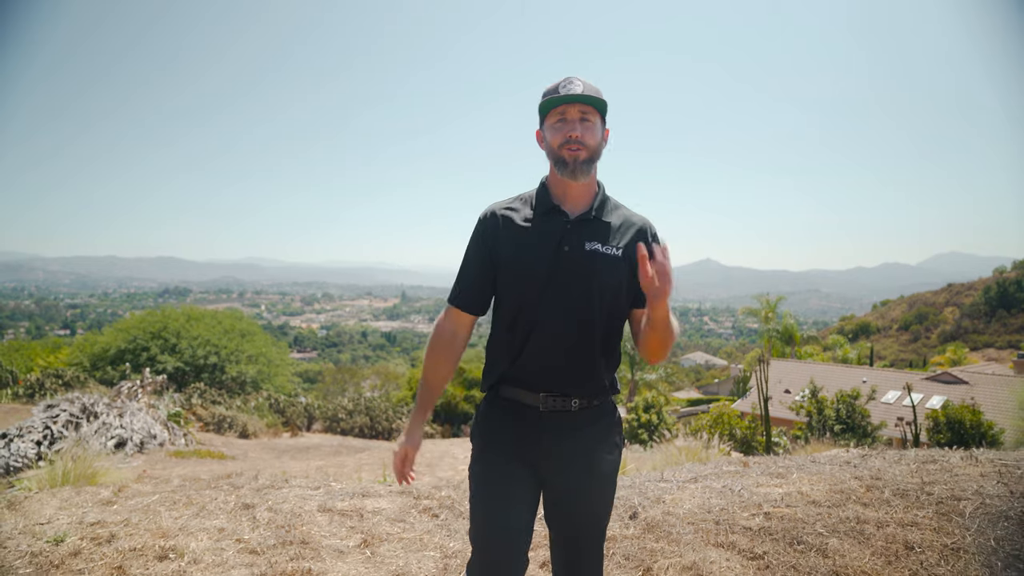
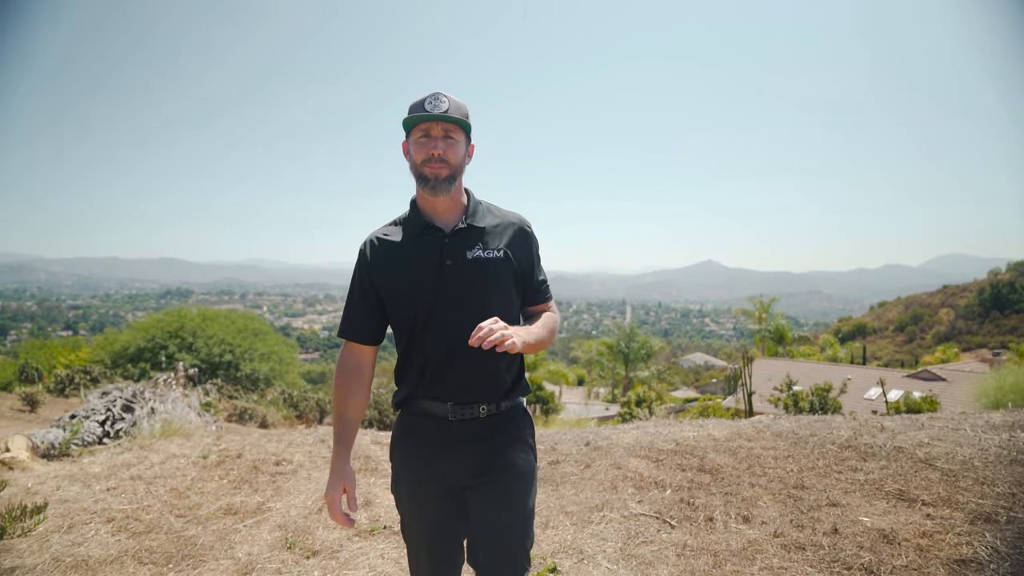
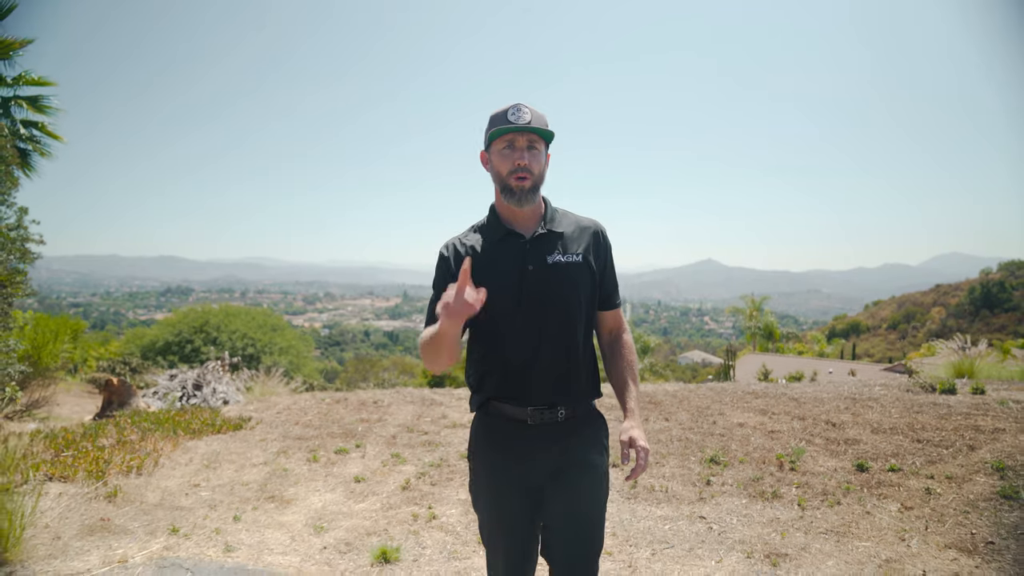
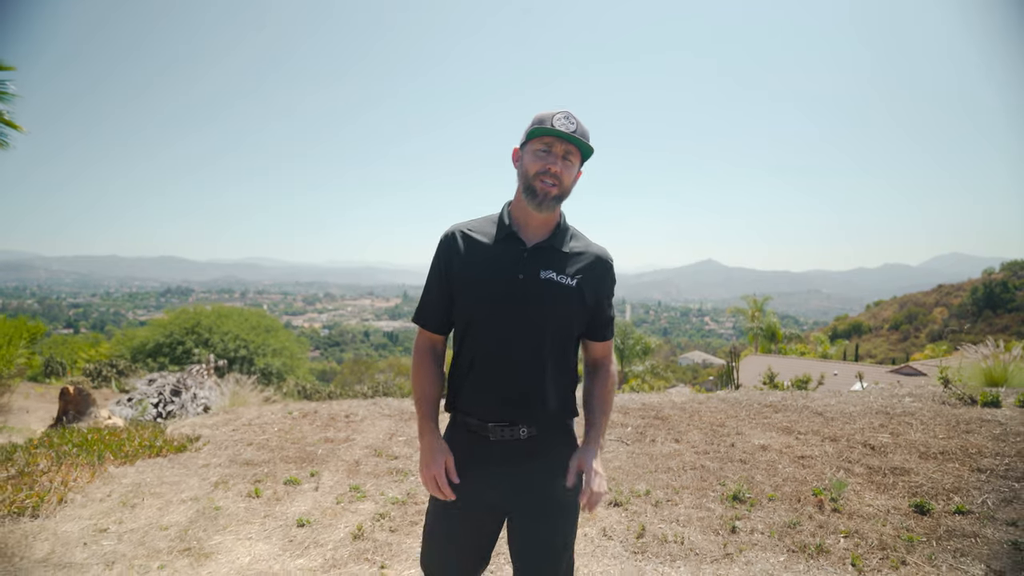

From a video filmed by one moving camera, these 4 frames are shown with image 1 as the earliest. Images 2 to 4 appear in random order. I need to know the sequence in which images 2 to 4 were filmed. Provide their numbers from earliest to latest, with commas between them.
2, 4, 3
